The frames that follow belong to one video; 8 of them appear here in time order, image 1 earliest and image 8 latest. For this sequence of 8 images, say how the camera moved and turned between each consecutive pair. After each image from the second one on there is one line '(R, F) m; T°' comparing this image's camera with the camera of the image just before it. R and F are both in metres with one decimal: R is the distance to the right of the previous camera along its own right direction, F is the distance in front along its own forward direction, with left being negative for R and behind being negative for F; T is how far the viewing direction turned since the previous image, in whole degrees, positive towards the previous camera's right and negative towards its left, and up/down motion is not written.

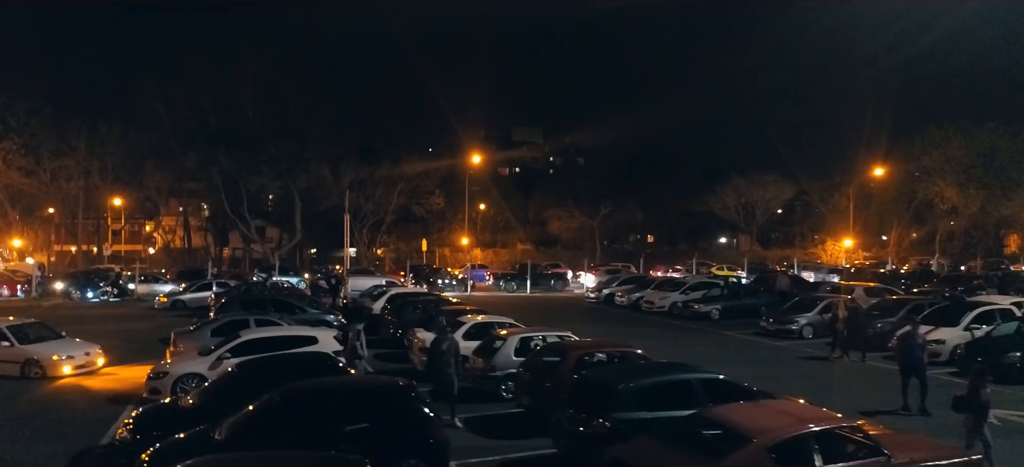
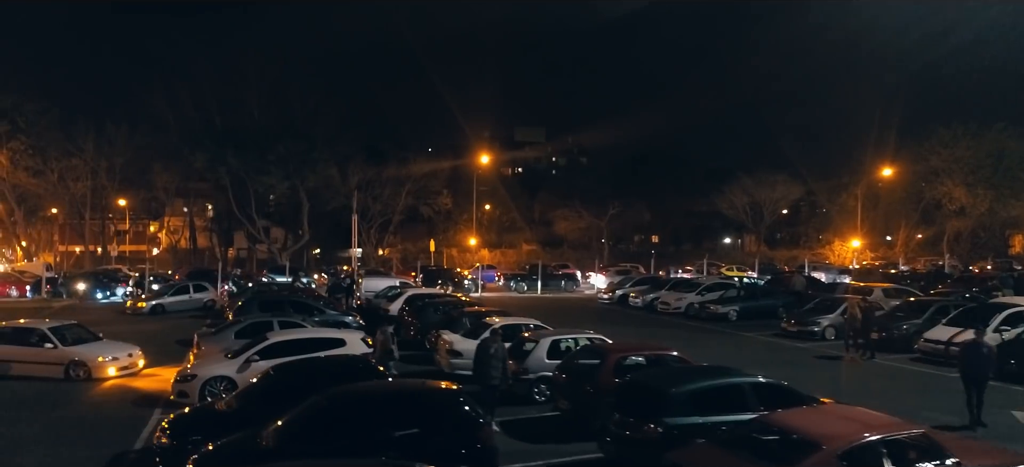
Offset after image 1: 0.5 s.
(-0.6, +0.2) m; 0°
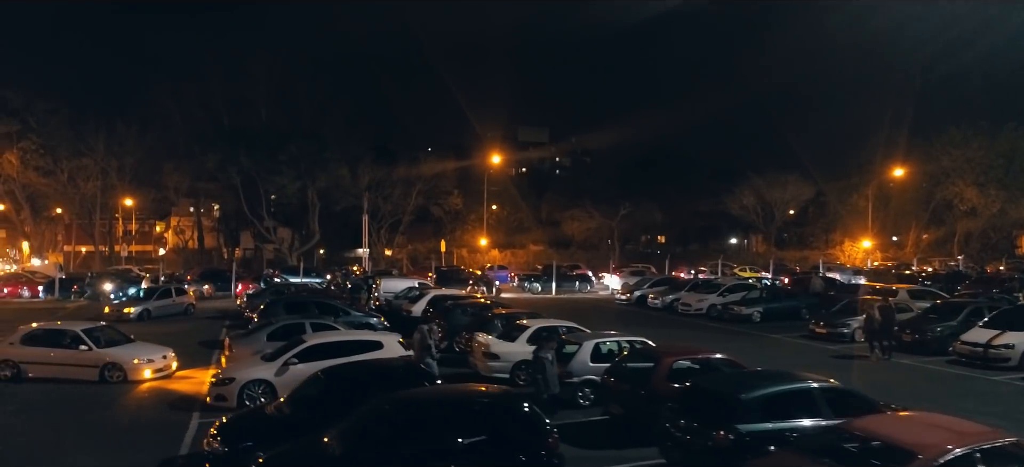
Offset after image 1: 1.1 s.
(-0.8, +0.3) m; 0°
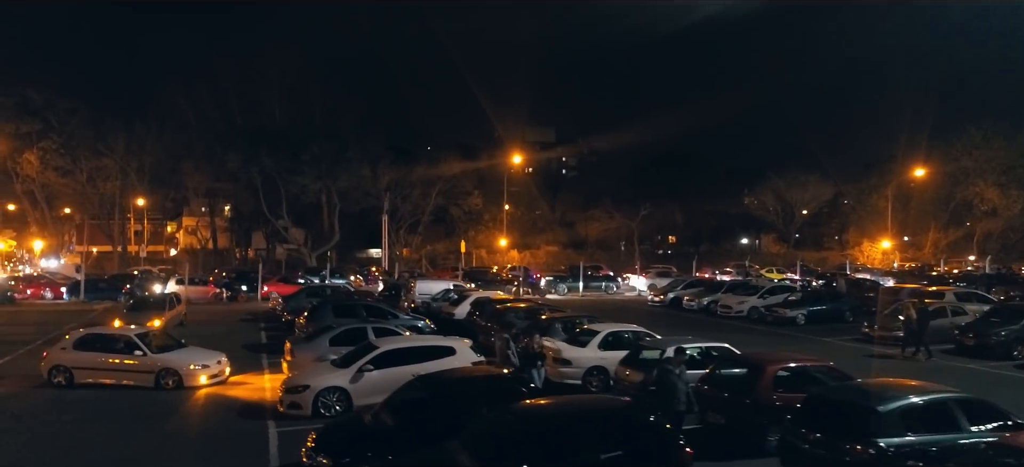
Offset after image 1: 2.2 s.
(-1.4, +0.5) m; 0°
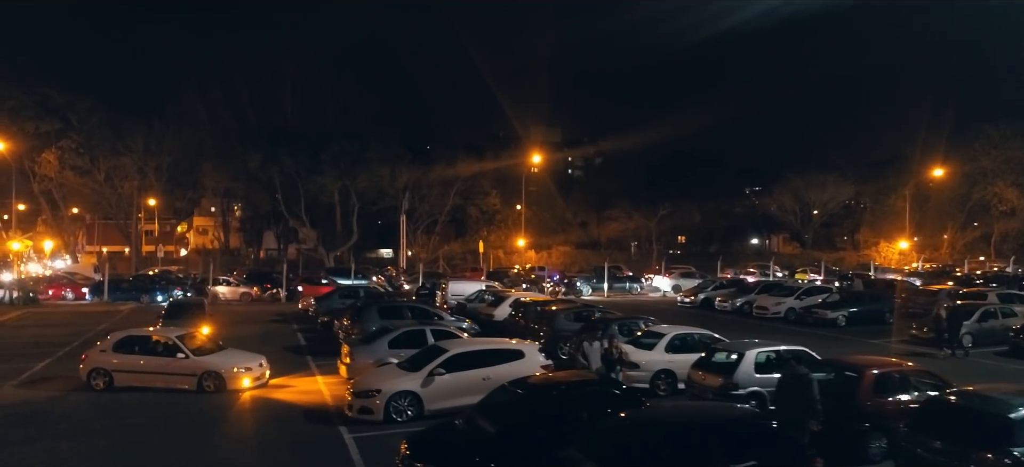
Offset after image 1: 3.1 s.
(-1.3, +0.4) m; 0°
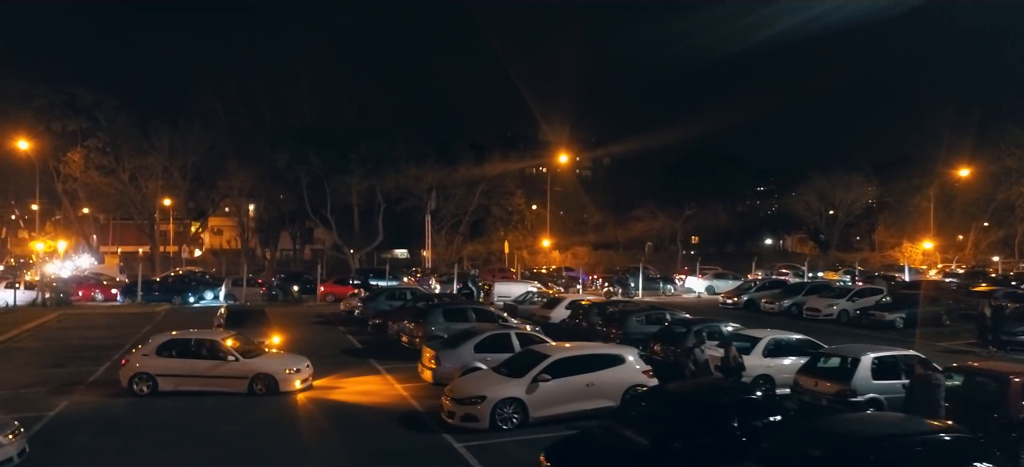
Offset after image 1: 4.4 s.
(-1.8, +0.6) m; 0°
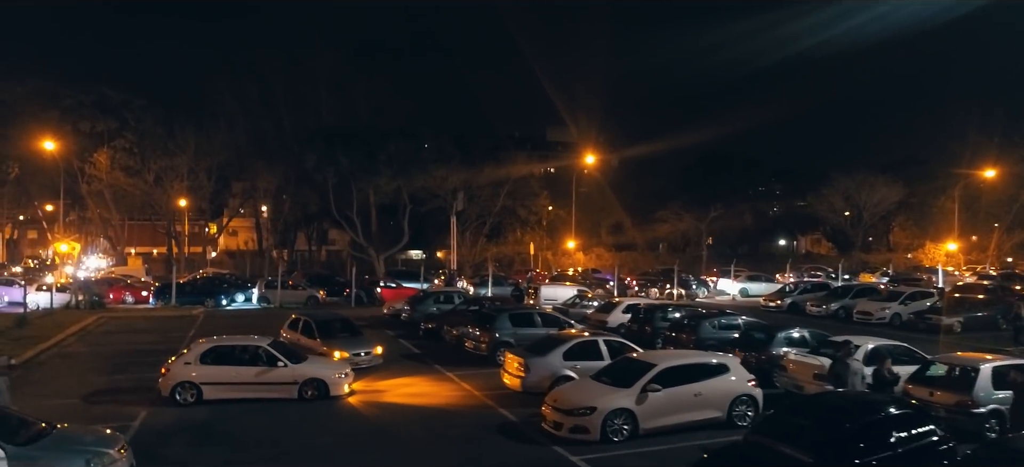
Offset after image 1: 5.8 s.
(-1.7, +0.5) m; 0°
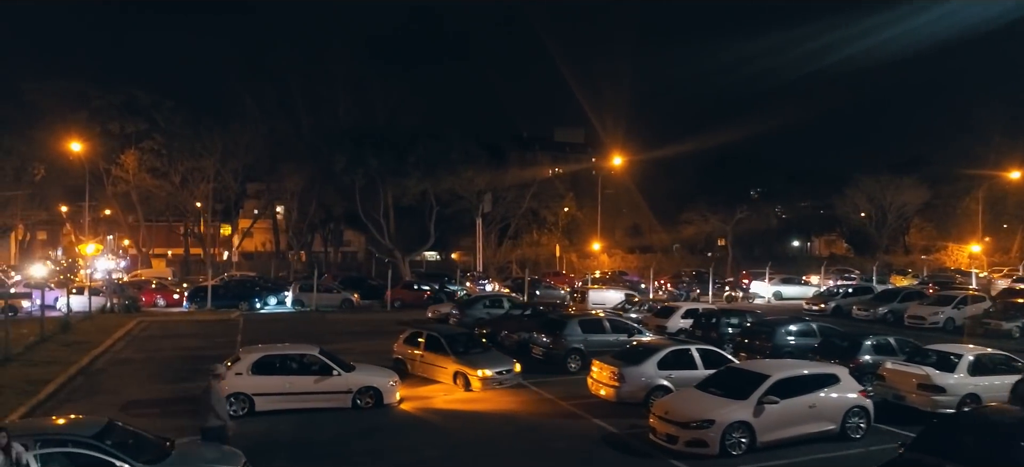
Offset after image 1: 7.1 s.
(-1.8, +0.4) m; 0°
